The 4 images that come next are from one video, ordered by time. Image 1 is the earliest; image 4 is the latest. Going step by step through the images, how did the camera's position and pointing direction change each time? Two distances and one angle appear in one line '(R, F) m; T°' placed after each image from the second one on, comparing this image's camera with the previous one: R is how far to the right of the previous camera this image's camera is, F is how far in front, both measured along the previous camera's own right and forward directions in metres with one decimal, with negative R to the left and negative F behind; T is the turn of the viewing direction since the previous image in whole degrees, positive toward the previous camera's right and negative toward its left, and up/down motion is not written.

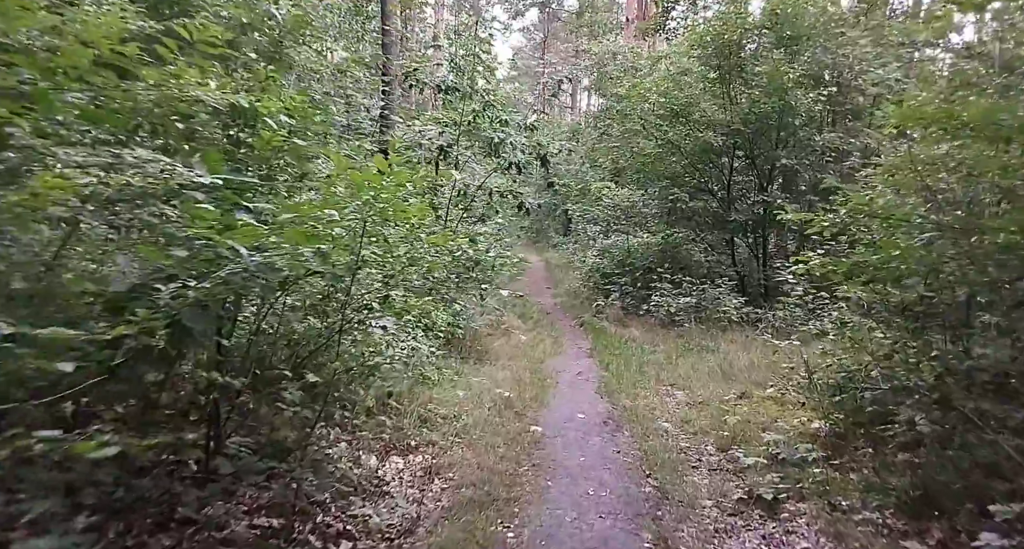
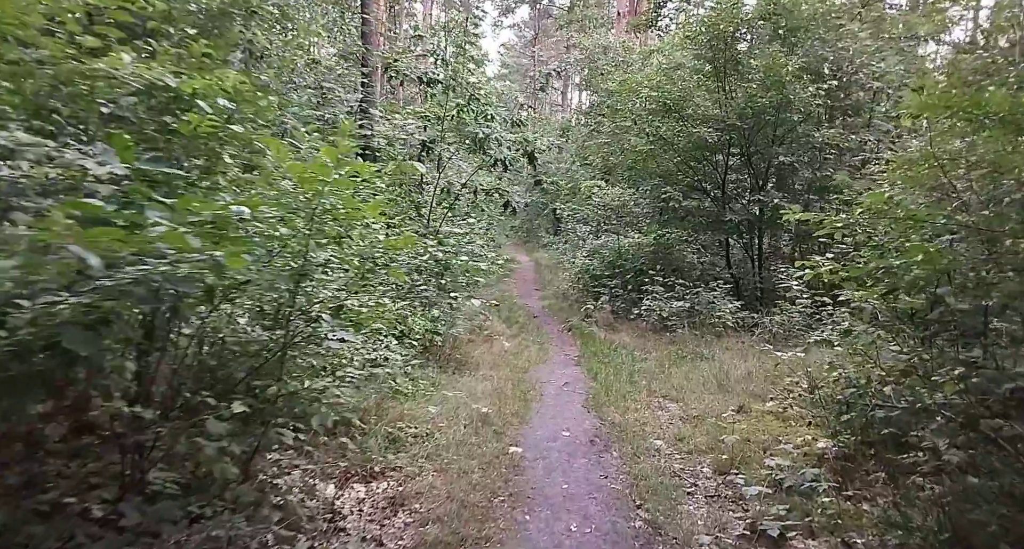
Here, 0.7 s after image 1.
(+0.1, +0.6) m; +1°
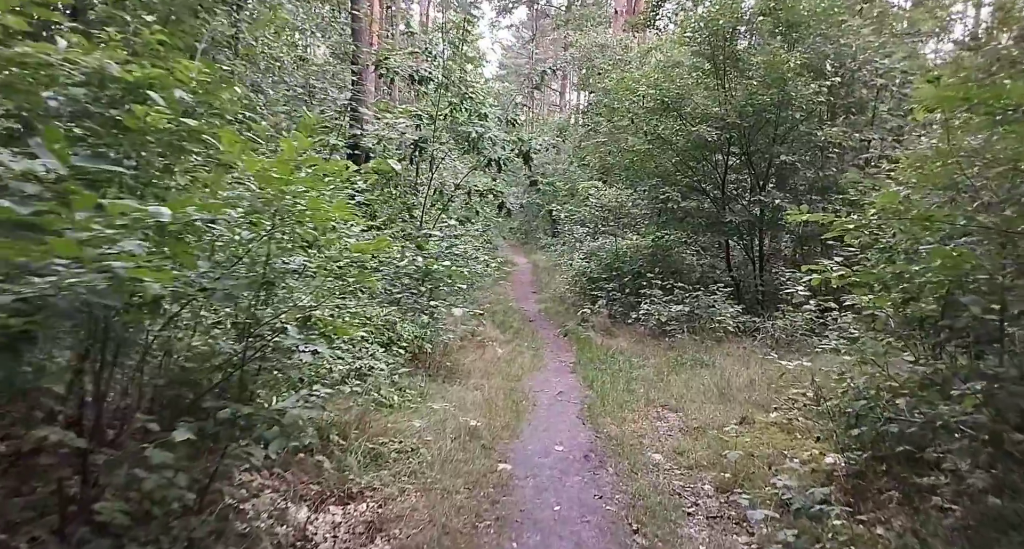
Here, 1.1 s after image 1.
(+0.1, +0.3) m; 0°
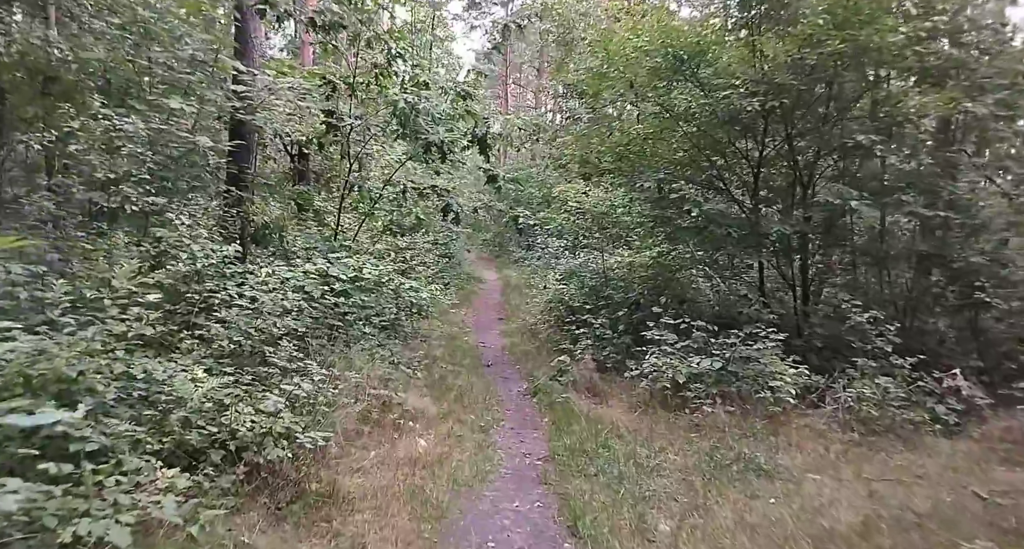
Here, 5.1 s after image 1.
(+0.4, +3.6) m; +2°
